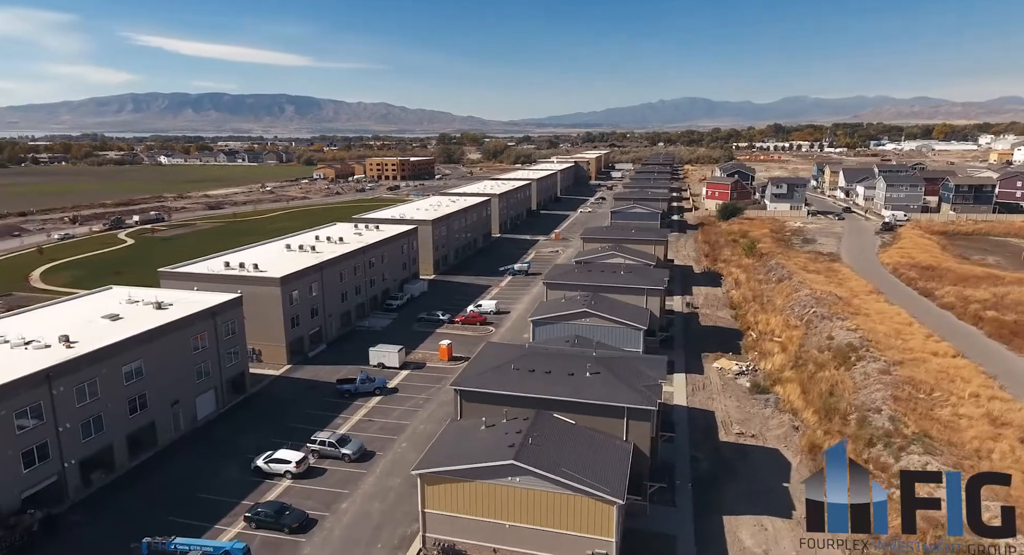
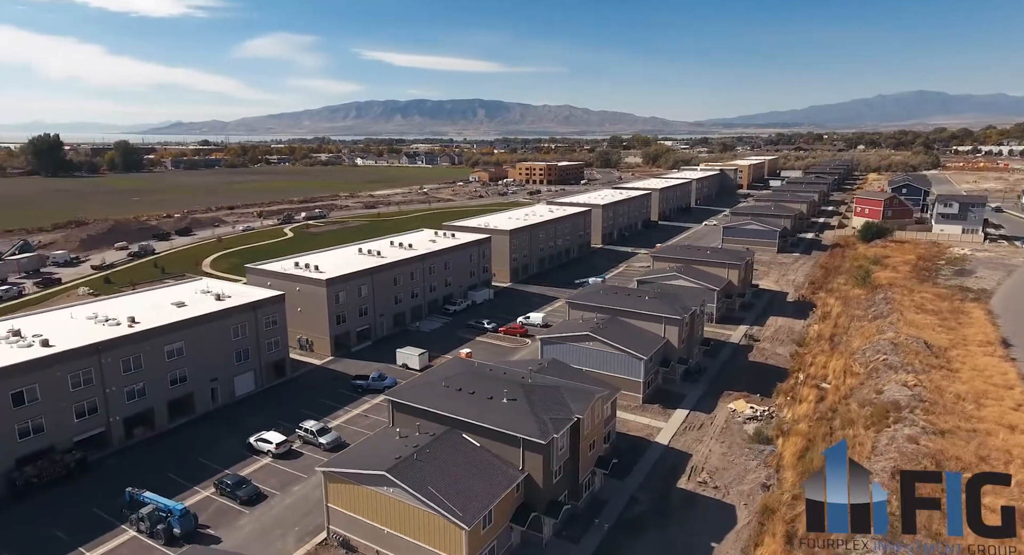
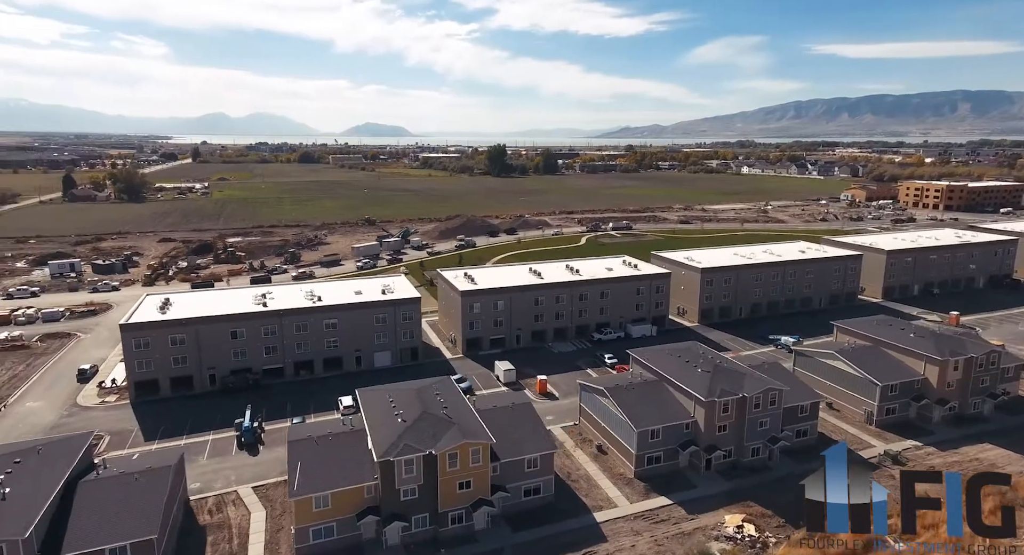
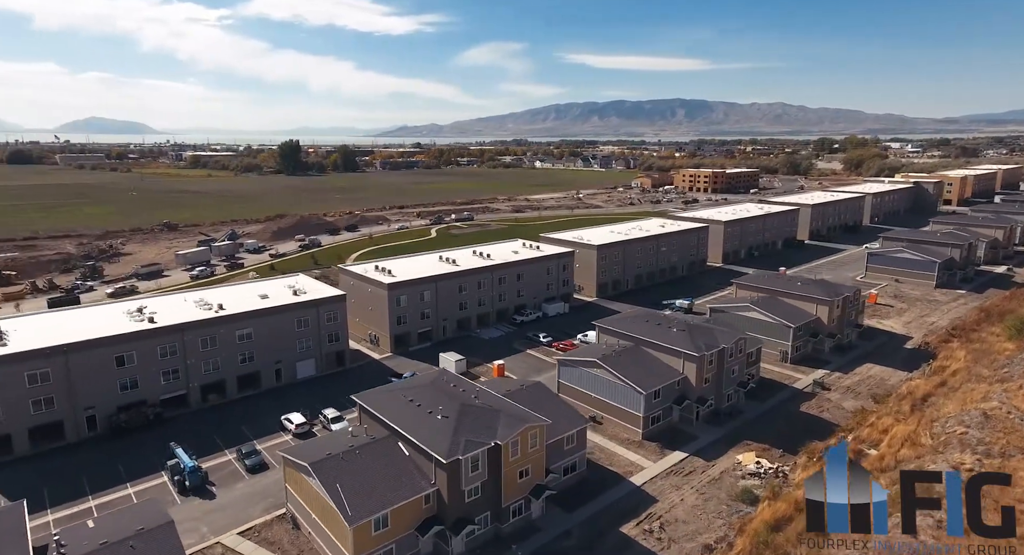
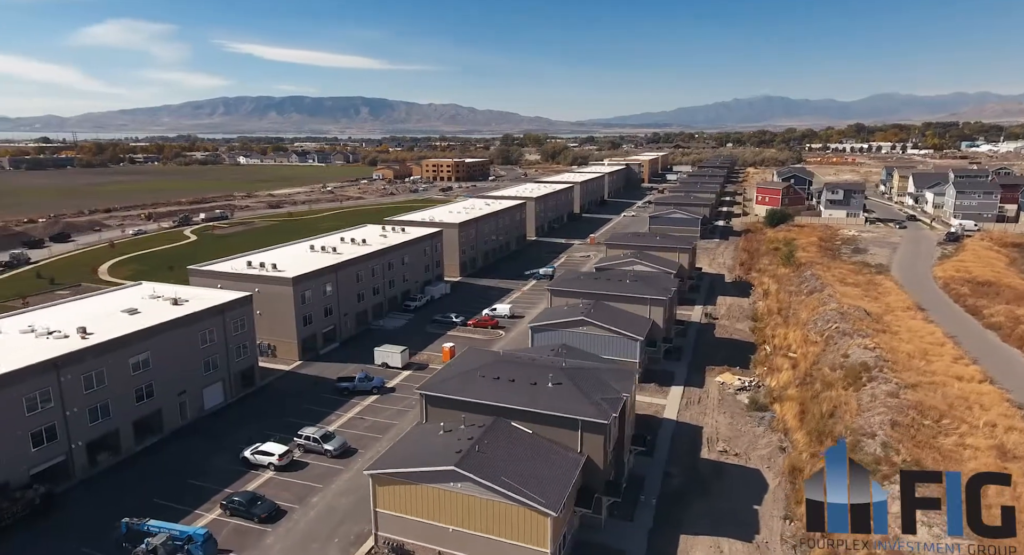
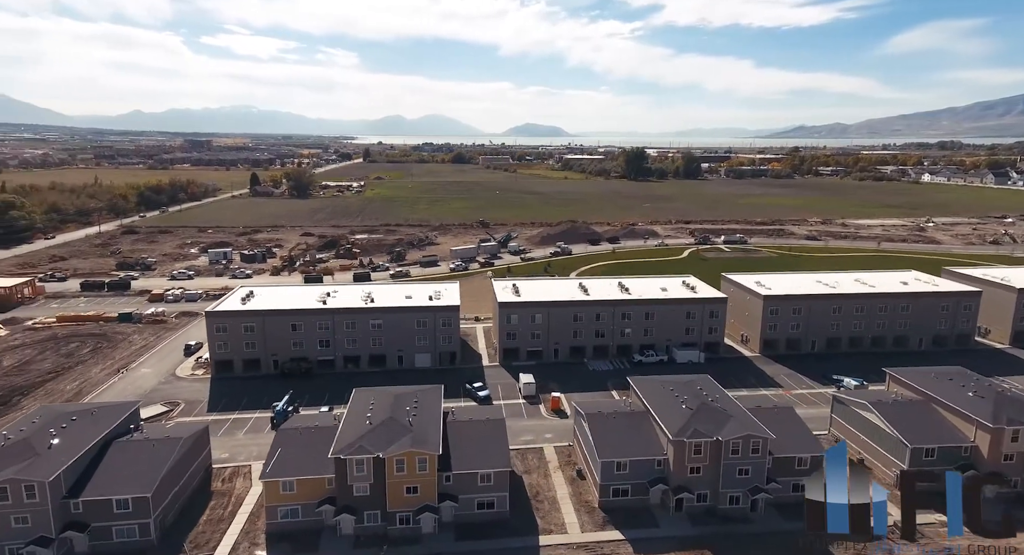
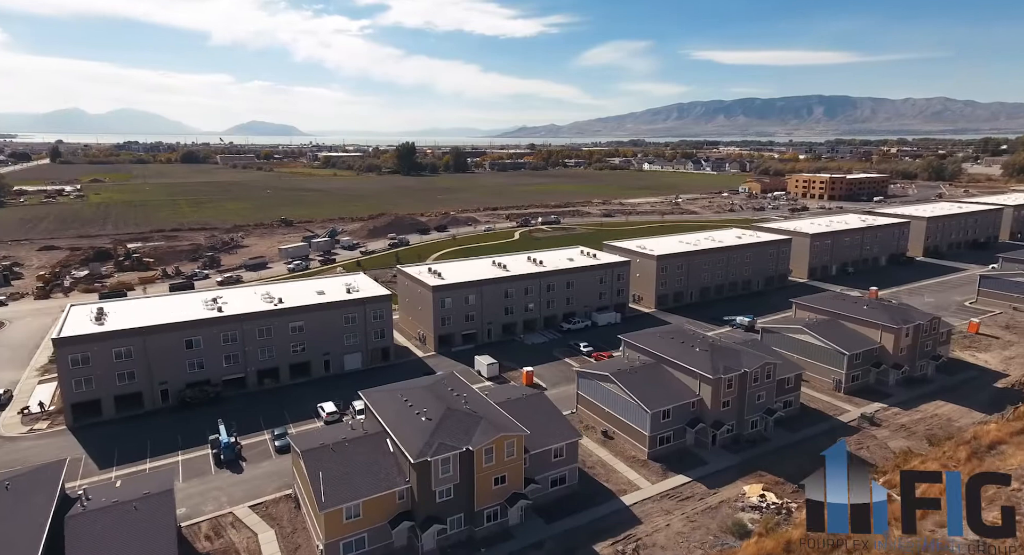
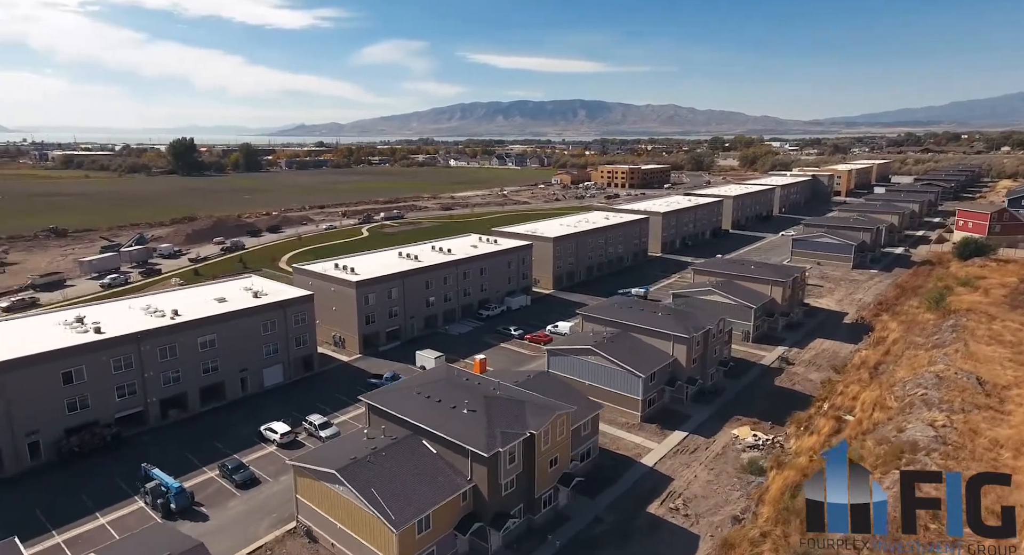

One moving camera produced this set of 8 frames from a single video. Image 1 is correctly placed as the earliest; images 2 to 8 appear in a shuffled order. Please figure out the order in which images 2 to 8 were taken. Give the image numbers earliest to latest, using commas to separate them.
5, 2, 8, 4, 7, 3, 6
